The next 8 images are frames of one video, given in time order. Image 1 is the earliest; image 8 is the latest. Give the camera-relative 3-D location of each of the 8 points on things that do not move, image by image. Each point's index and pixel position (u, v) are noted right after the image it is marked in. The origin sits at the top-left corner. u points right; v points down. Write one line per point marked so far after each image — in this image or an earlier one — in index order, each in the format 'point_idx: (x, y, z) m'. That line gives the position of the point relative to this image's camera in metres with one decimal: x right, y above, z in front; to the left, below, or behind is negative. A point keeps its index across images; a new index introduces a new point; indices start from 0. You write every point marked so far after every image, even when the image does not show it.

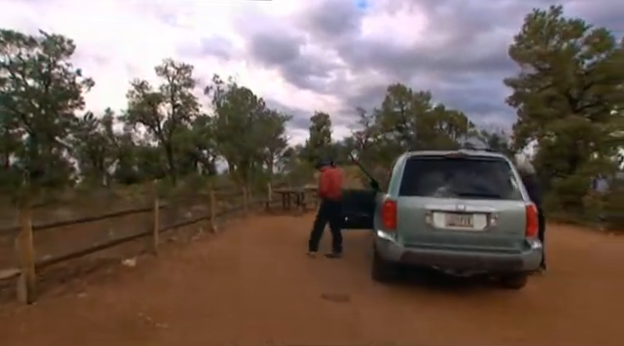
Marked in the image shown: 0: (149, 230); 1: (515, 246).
0: (-2.9, -1.0, +6.5) m
1: (+2.4, -0.8, +4.3) m
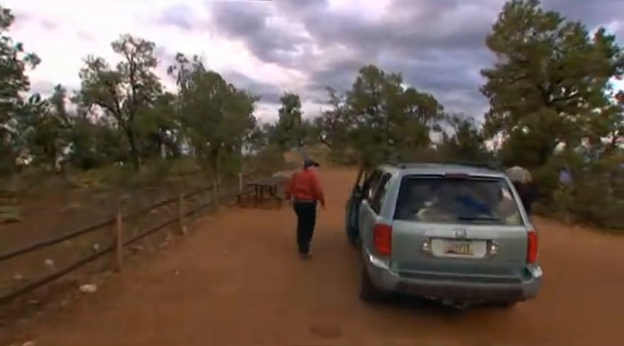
0: (-3.2, -1.2, +5.8) m
1: (+2.2, -1.1, +4.0) m
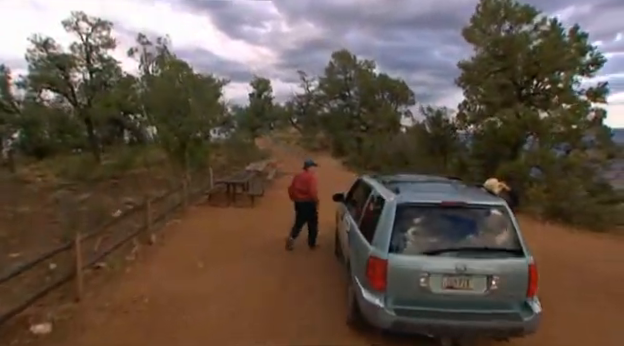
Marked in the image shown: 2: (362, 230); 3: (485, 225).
0: (-3.4, -1.4, +5.2) m
1: (+2.1, -1.4, +3.8) m
2: (+0.6, -0.7, +4.8) m
3: (+1.9, -0.6, +4.0) m
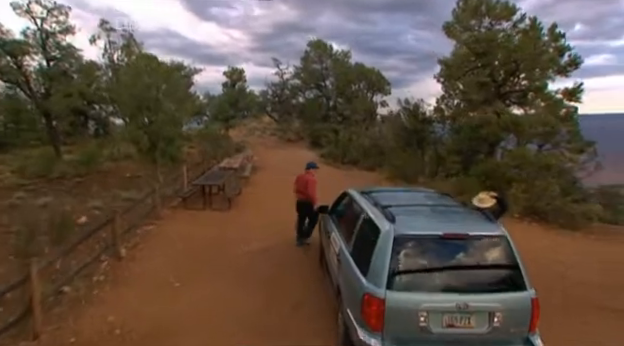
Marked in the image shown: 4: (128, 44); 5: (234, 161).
0: (-3.6, -1.7, +4.6) m
1: (+2.0, -1.7, +3.7) m
2: (+0.5, -1.0, +4.5) m
3: (+1.8, -0.9, +3.8) m
4: (-9.4, +6.7, +18.8) m
5: (-3.8, +0.6, +17.4) m
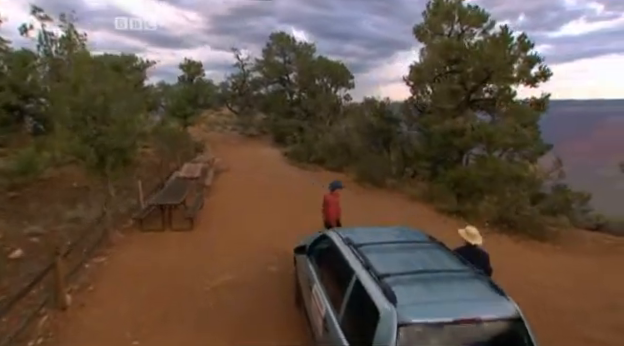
0: (-3.7, -2.4, +3.6) m
1: (+2.0, -2.4, +3.3) m
2: (+0.3, -1.7, +3.9) m
3: (+1.7, -1.5, +3.4) m
4: (-11.1, +6.4, +16.8) m
5: (-5.3, +0.3, +16.3) m
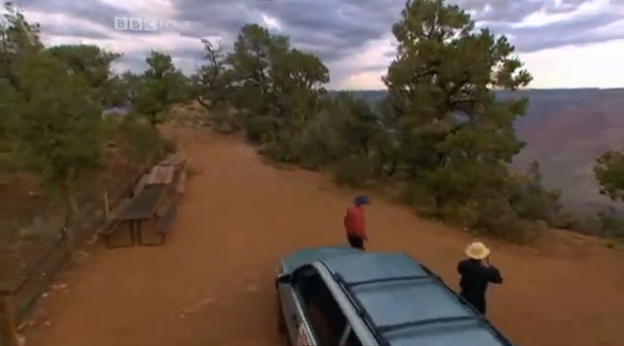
0: (-3.7, -2.9, +3.0) m
1: (+1.9, -2.8, +3.1) m
2: (+0.3, -2.1, +3.5) m
3: (+1.7, -1.9, +3.1) m
4: (-12.2, +6.2, +15.3) m
5: (-6.3, +0.2, +15.4) m
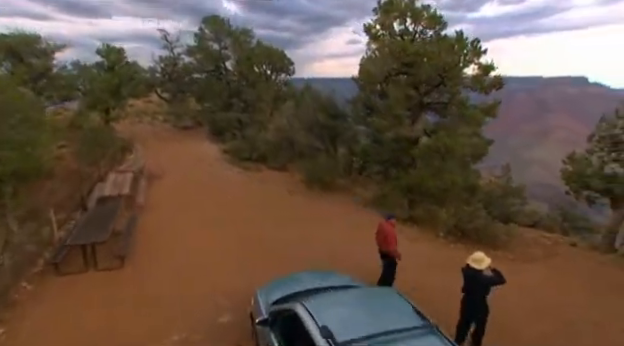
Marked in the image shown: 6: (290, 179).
0: (-3.7, -3.5, +2.2) m
1: (+1.9, -3.2, +2.8) m
2: (+0.2, -2.6, +3.0) m
3: (+1.6, -2.4, +2.8) m
4: (-13.4, +5.8, +13.3) m
5: (-7.5, -0.1, +14.2) m
6: (-1.1, -0.2, +18.8) m
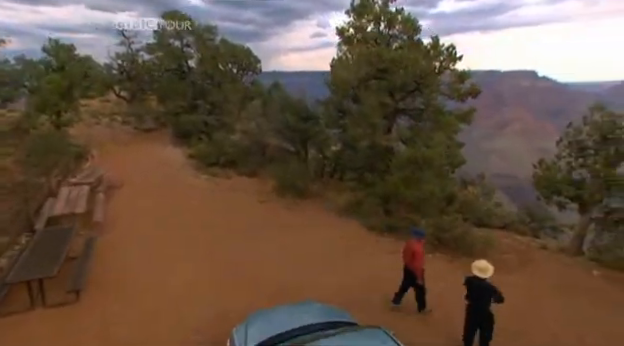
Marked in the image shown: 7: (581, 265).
0: (-3.6, -4.0, +1.4) m
1: (+2.0, -3.7, +2.4) m
2: (+0.2, -3.1, +2.6) m
3: (+1.7, -2.9, +2.4) m
4: (-14.4, +5.2, +11.5) m
5: (-8.4, -0.6, +12.9) m
6: (-2.6, -0.5, +18.1) m
7: (+8.4, -2.9, +11.4) m
